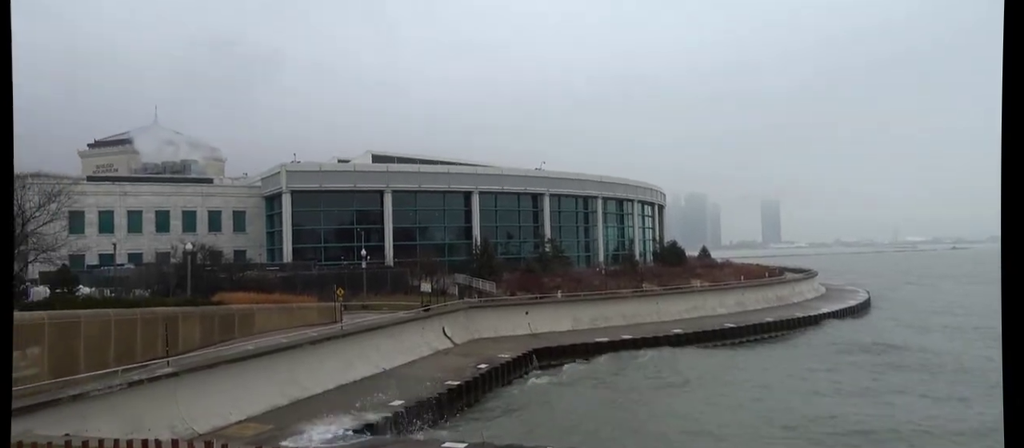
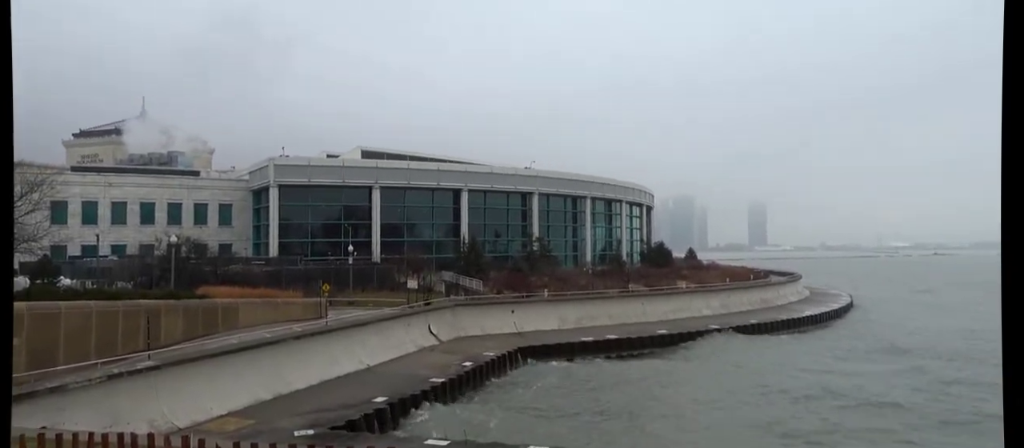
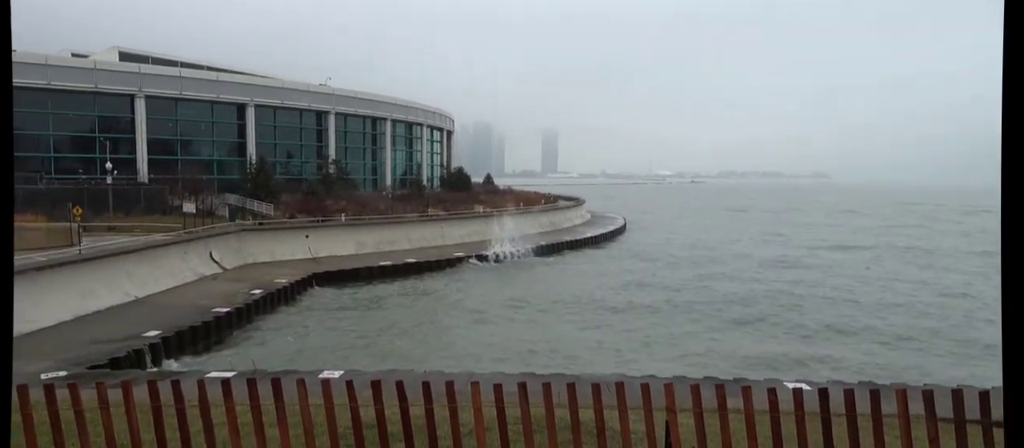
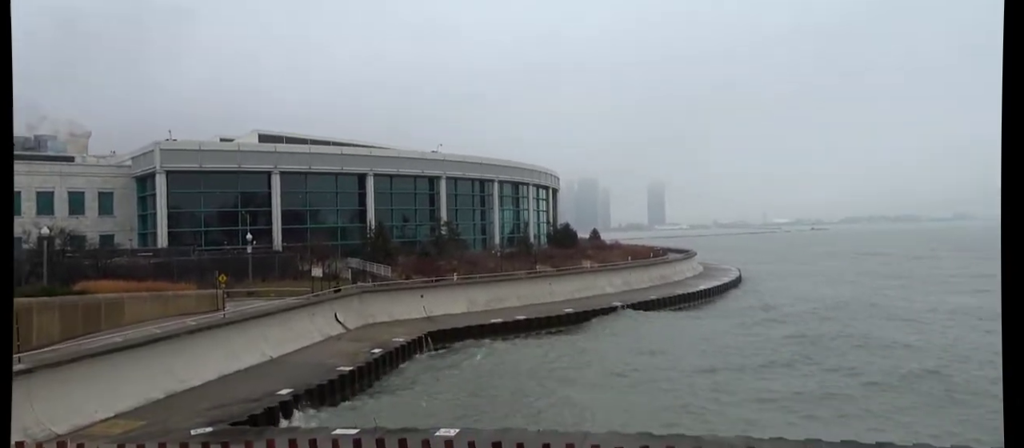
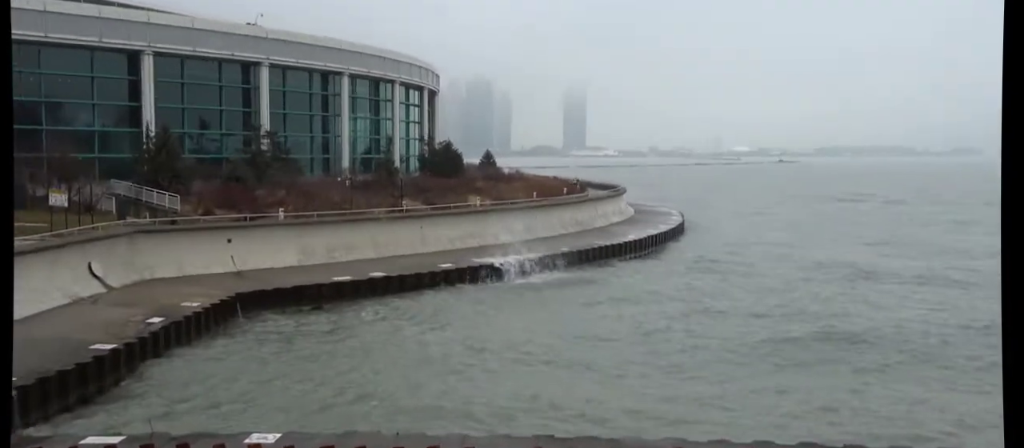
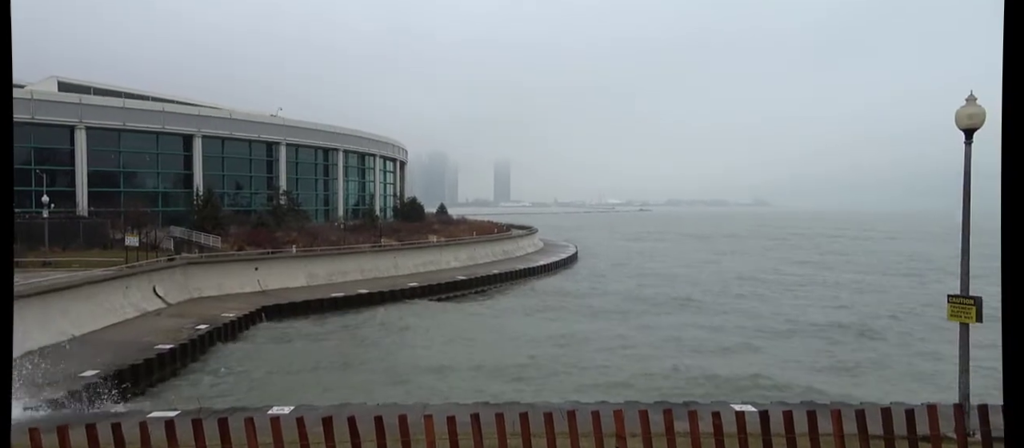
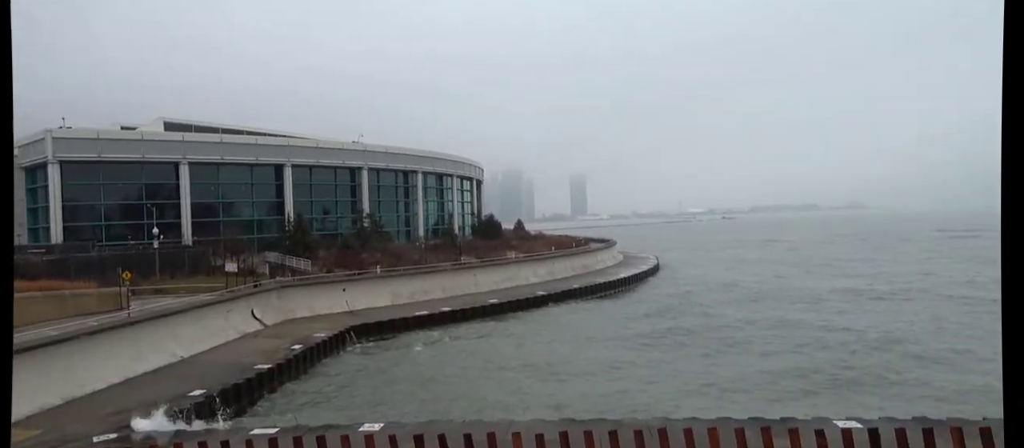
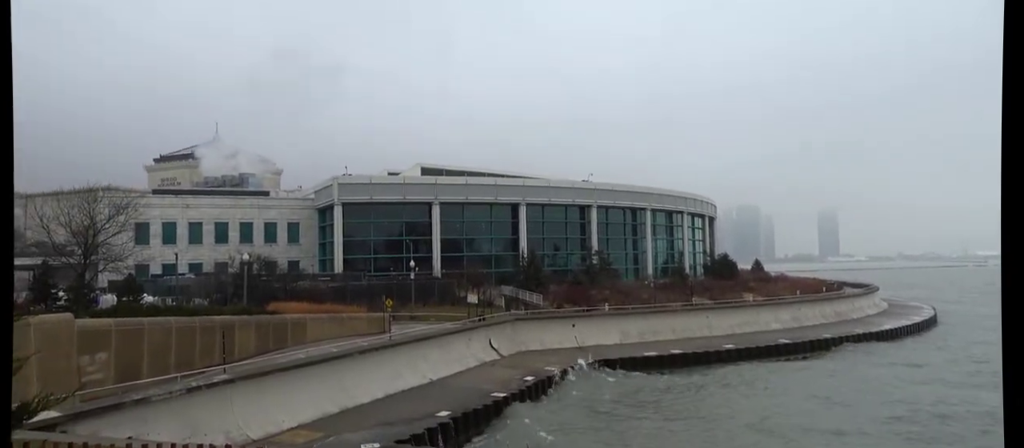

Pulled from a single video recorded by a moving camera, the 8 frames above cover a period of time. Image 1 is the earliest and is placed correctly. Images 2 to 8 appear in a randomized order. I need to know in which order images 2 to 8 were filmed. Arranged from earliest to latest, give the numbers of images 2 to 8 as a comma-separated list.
8, 2, 4, 7, 6, 3, 5
